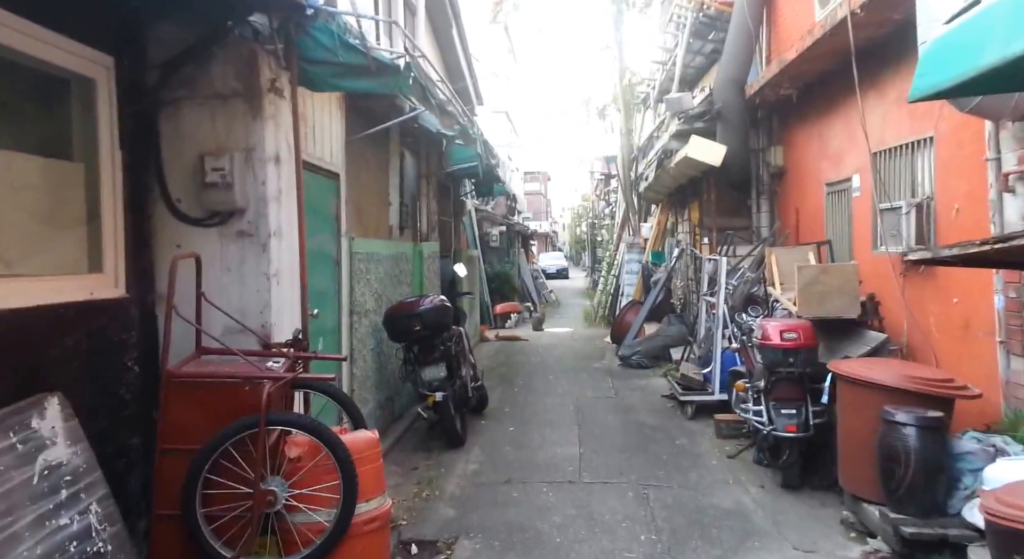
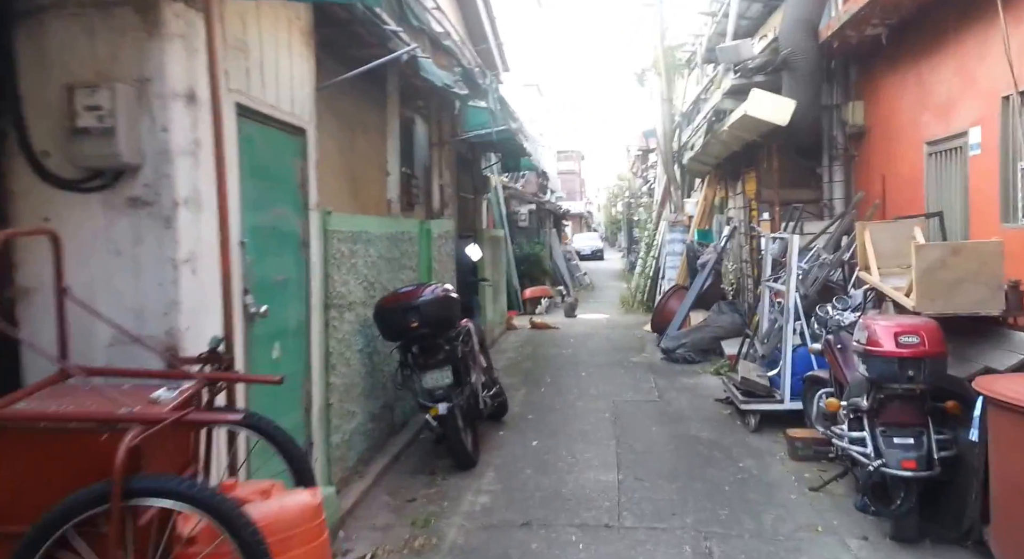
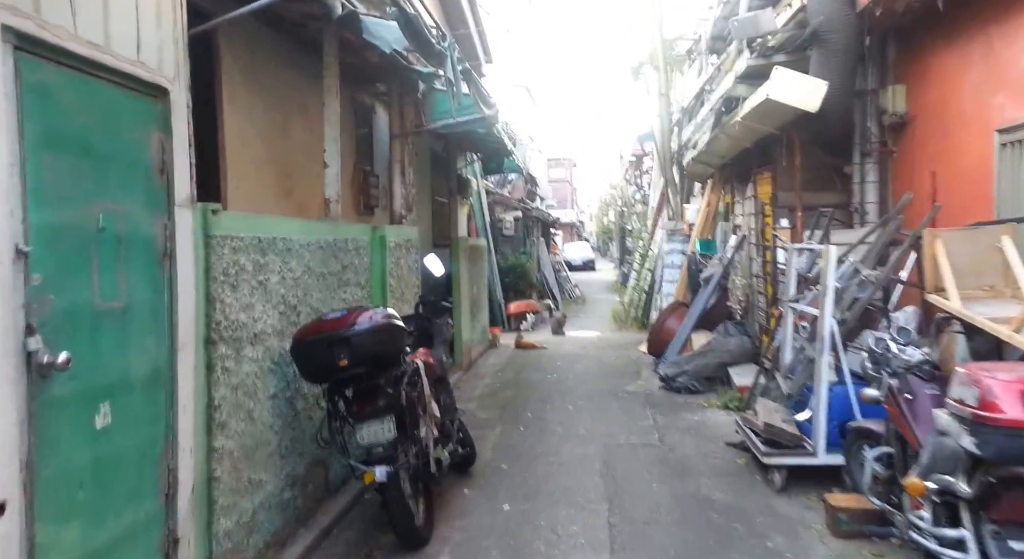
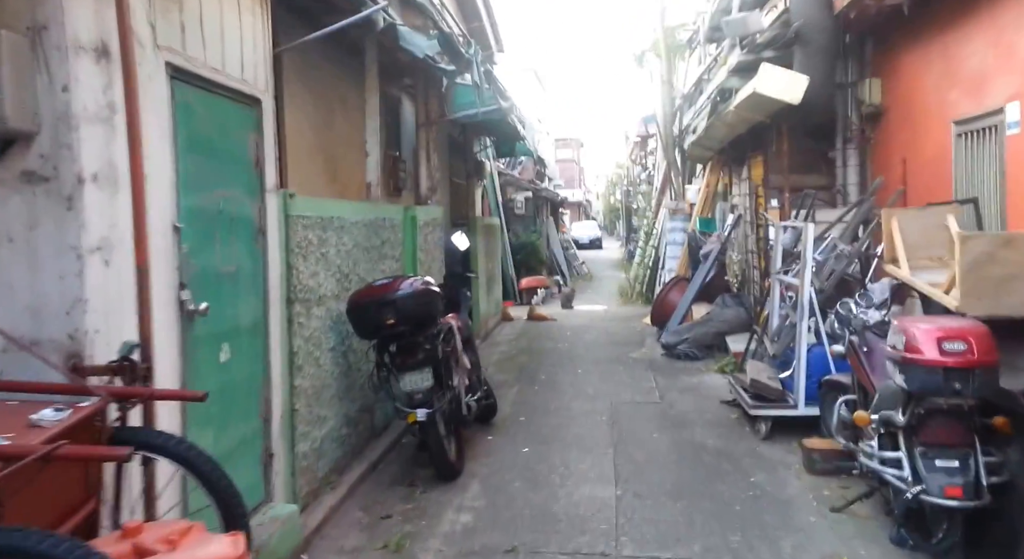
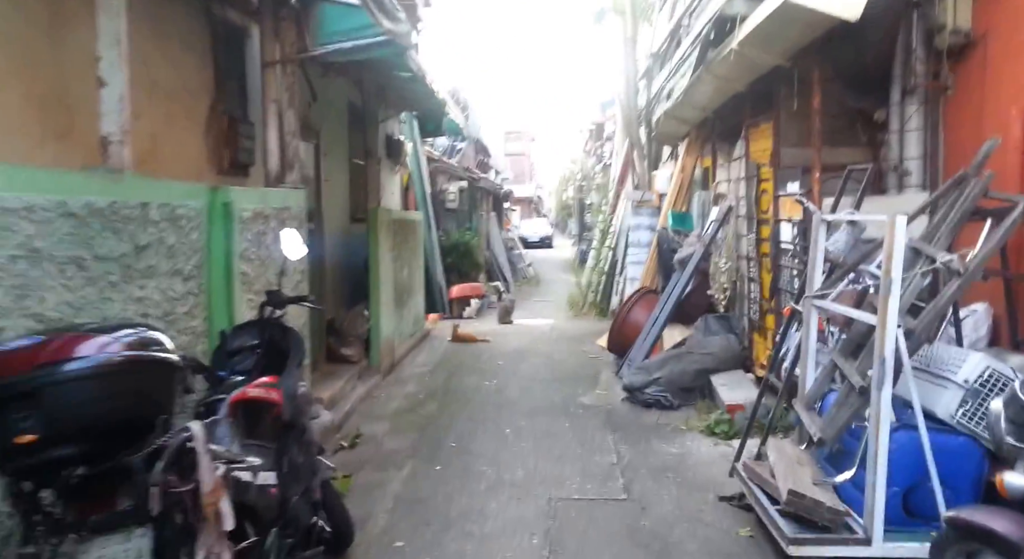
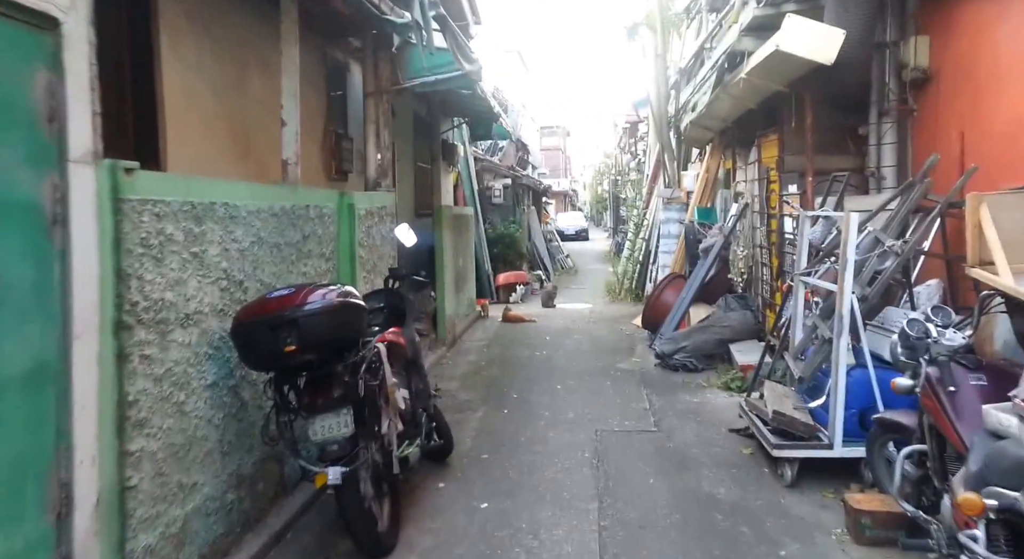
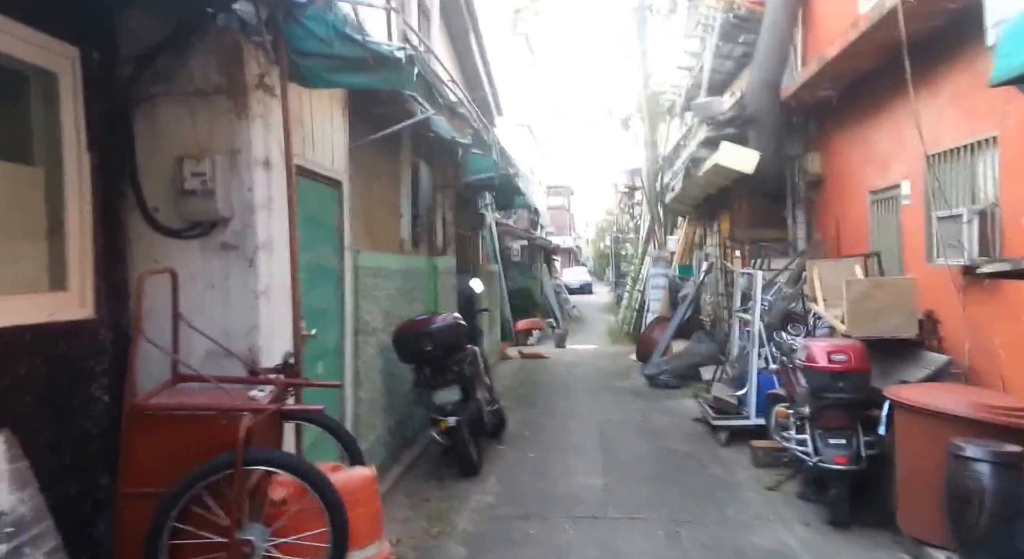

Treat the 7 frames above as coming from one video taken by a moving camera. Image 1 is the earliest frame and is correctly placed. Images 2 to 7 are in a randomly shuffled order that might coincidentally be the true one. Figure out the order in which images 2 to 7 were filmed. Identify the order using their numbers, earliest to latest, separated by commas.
7, 2, 4, 3, 6, 5
